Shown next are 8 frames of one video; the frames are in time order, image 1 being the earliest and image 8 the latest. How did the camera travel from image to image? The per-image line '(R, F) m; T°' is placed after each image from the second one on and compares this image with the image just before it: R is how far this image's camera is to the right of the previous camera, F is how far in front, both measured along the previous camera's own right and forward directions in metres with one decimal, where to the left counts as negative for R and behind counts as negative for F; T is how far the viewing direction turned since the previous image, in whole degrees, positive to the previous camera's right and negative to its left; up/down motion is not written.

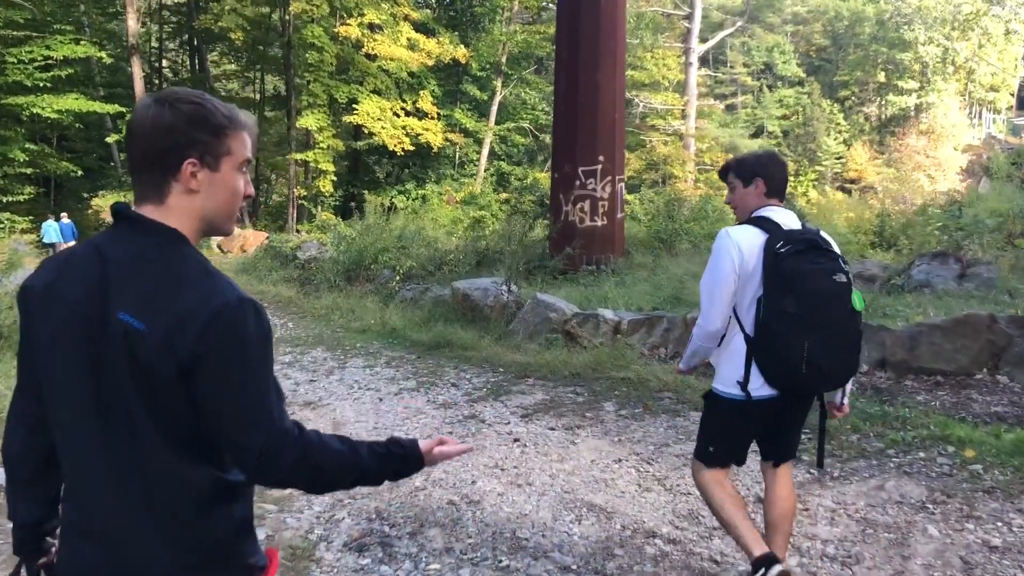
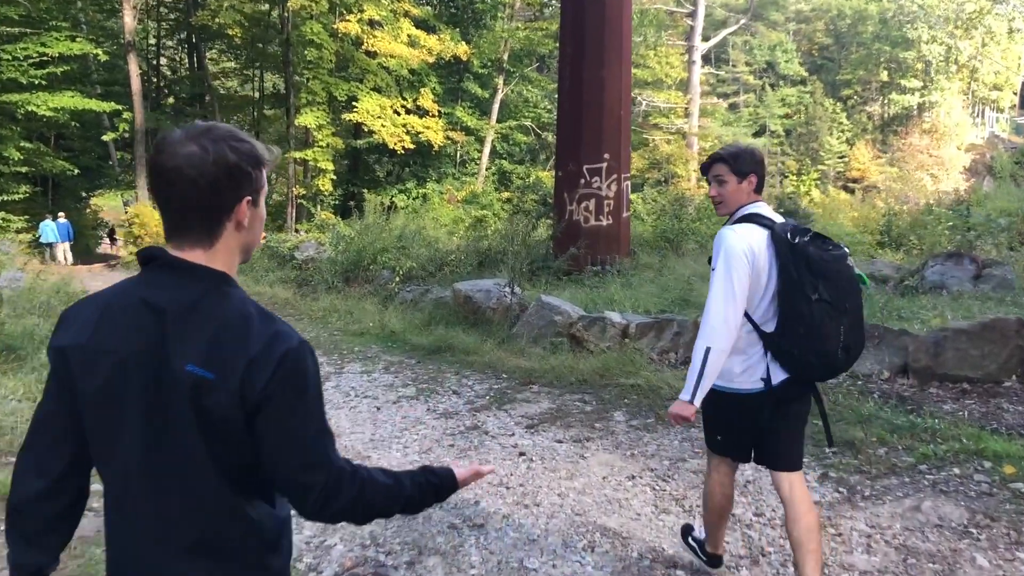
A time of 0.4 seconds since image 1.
(0.0, +0.3) m; 0°
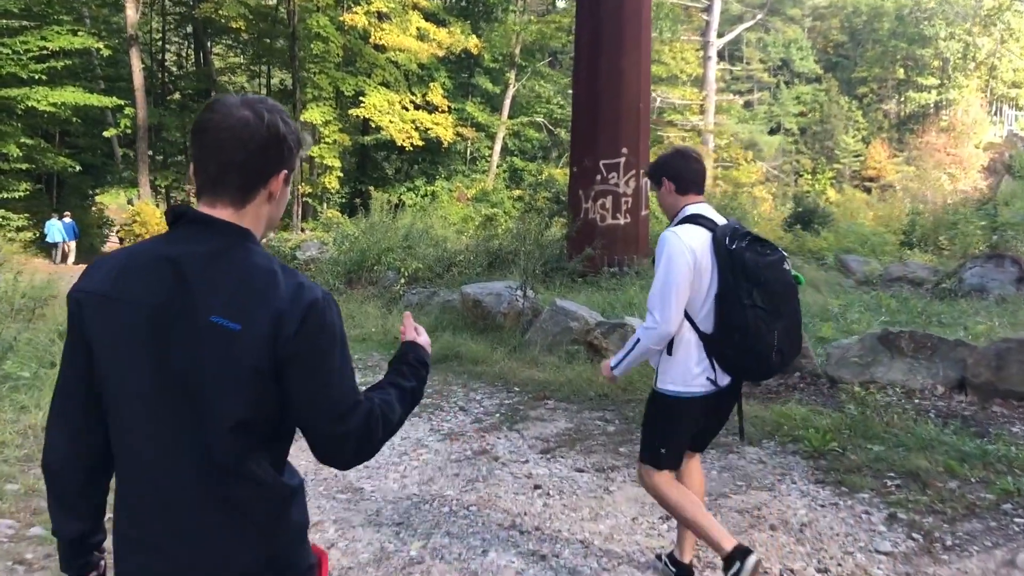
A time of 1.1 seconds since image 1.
(0.0, +0.6) m; -1°
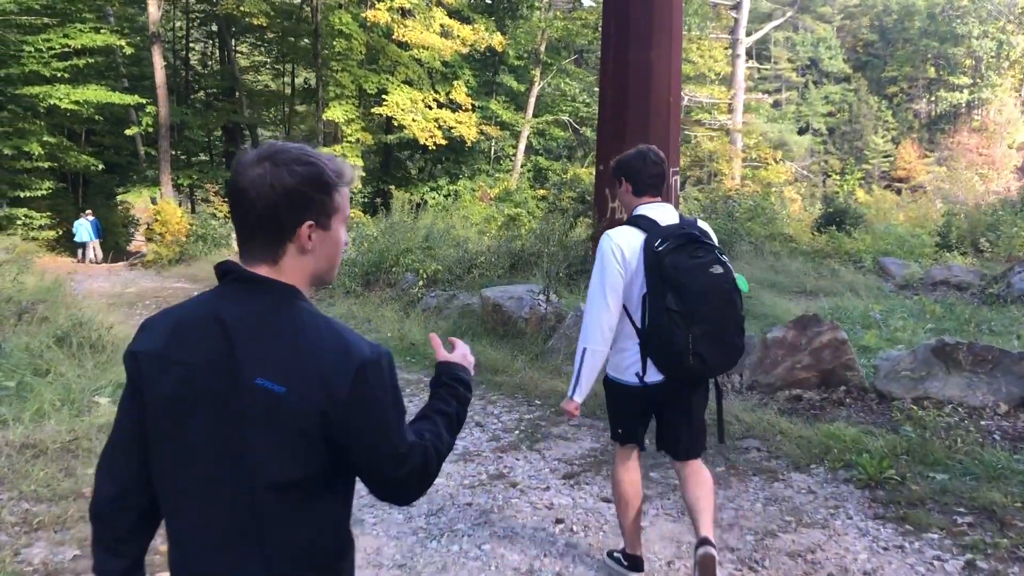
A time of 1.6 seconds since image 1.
(0.0, +0.4) m; -2°
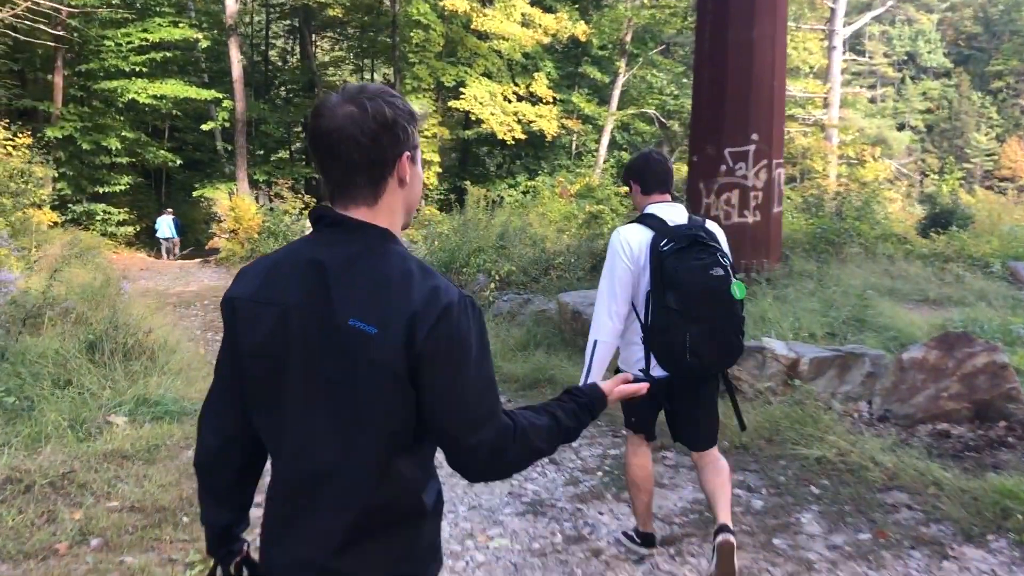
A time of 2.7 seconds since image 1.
(0.0, +0.9) m; -5°
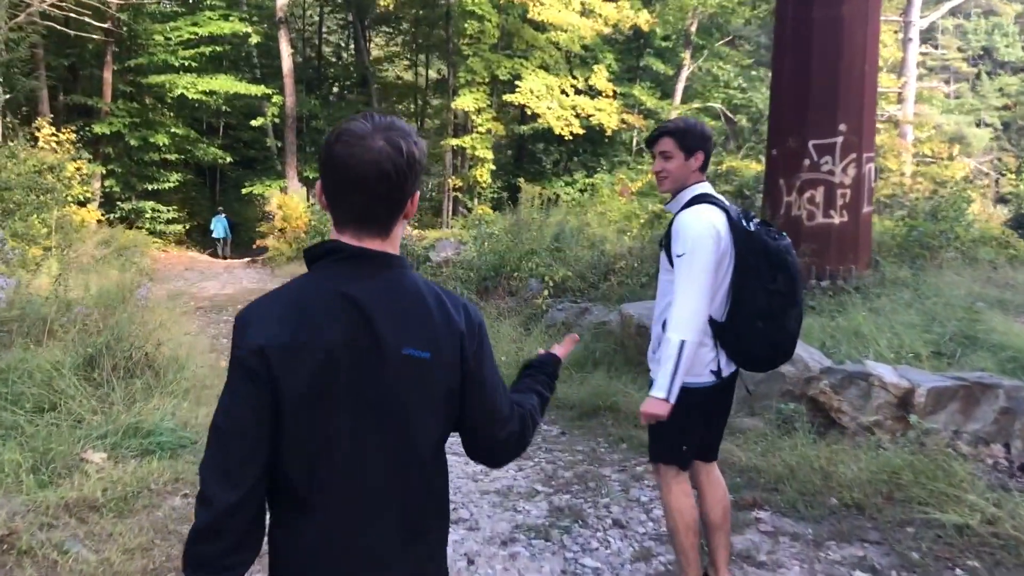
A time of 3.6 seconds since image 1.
(0.0, +0.8) m; -4°
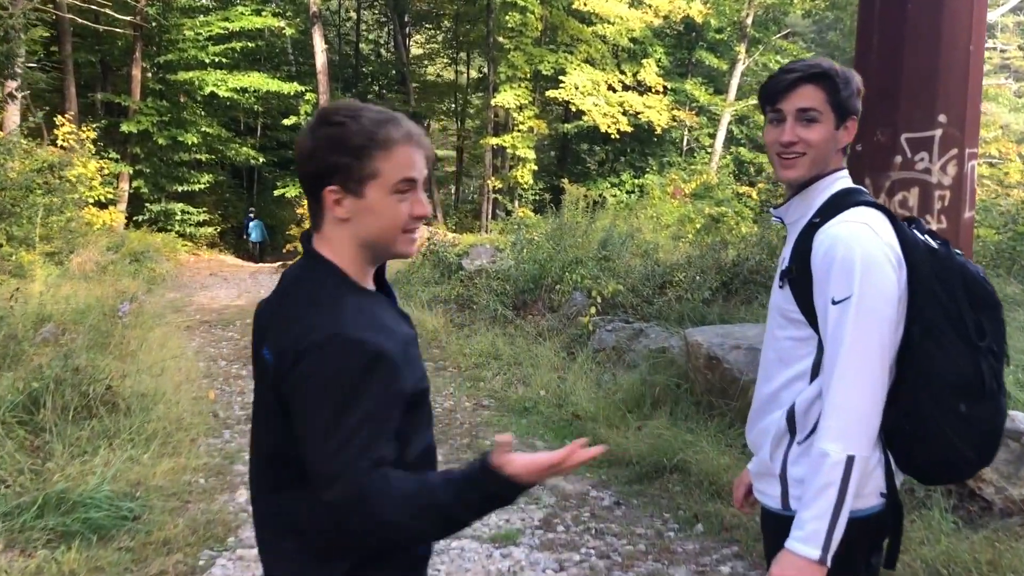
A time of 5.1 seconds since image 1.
(0.0, +1.1) m; -3°
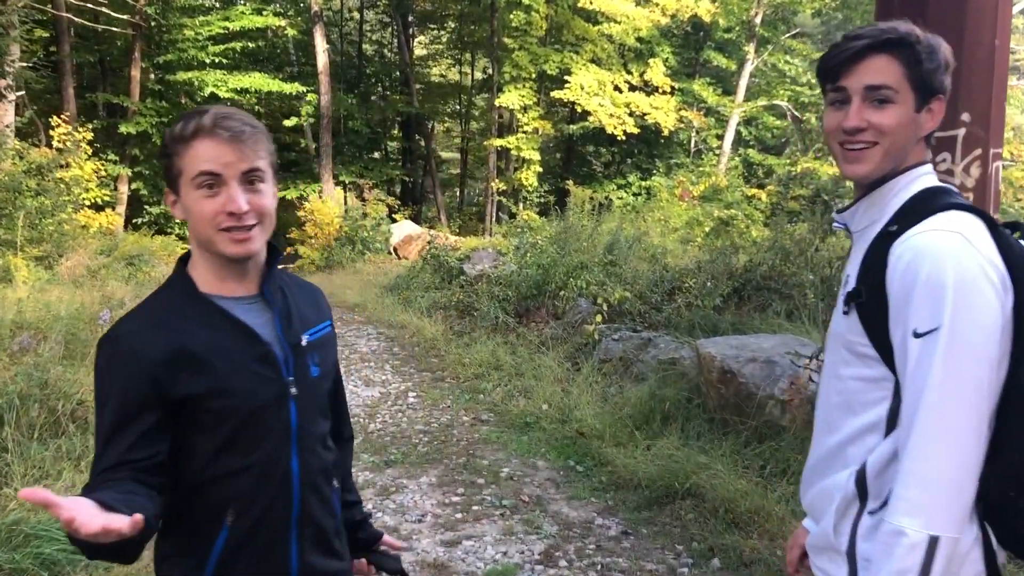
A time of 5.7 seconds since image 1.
(0.0, +0.3) m; 0°
